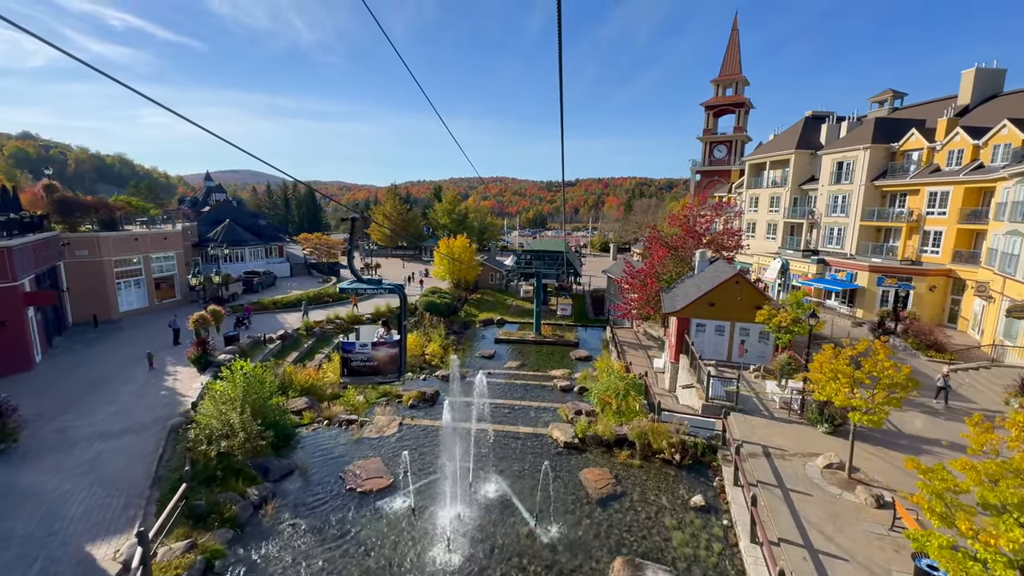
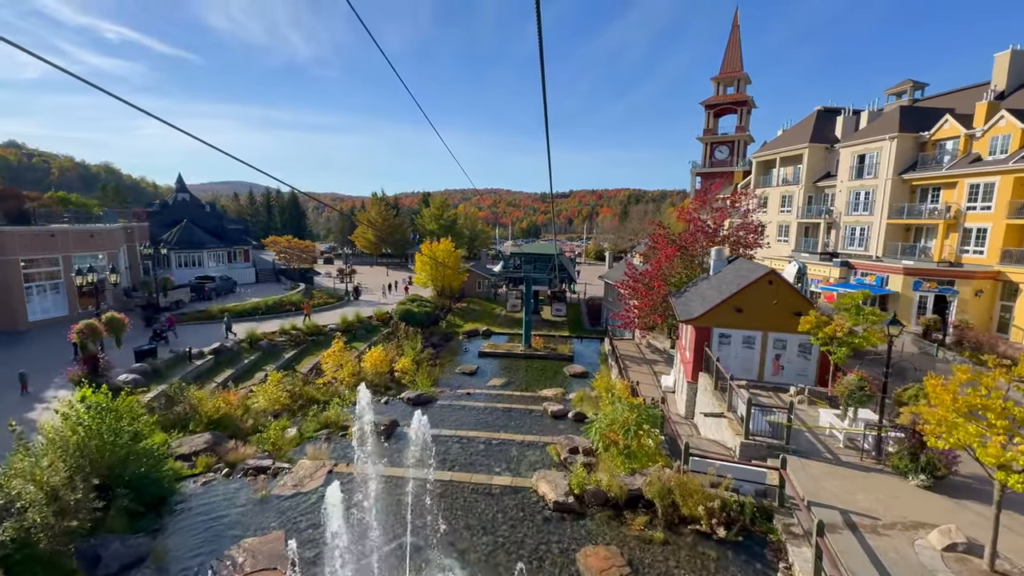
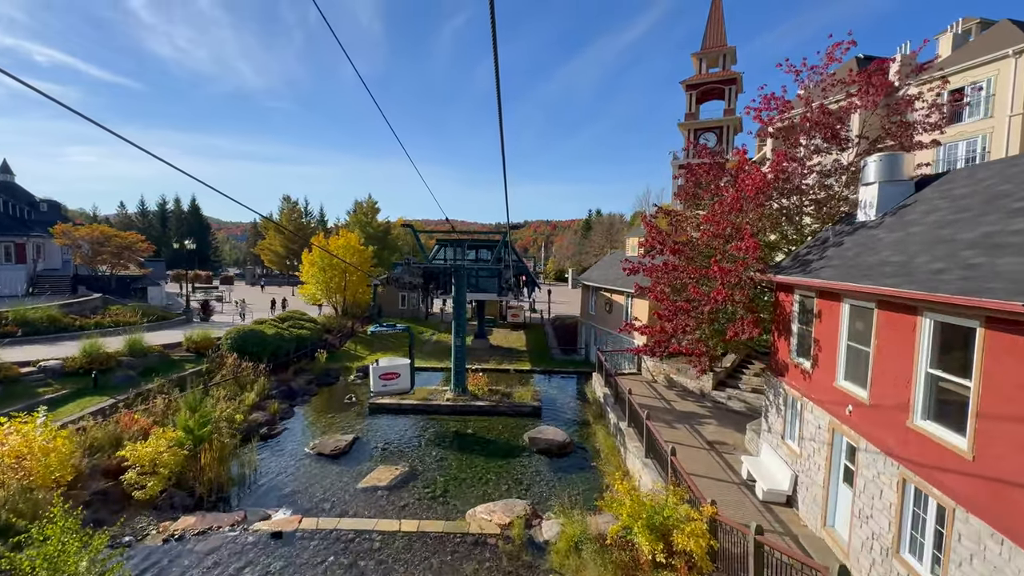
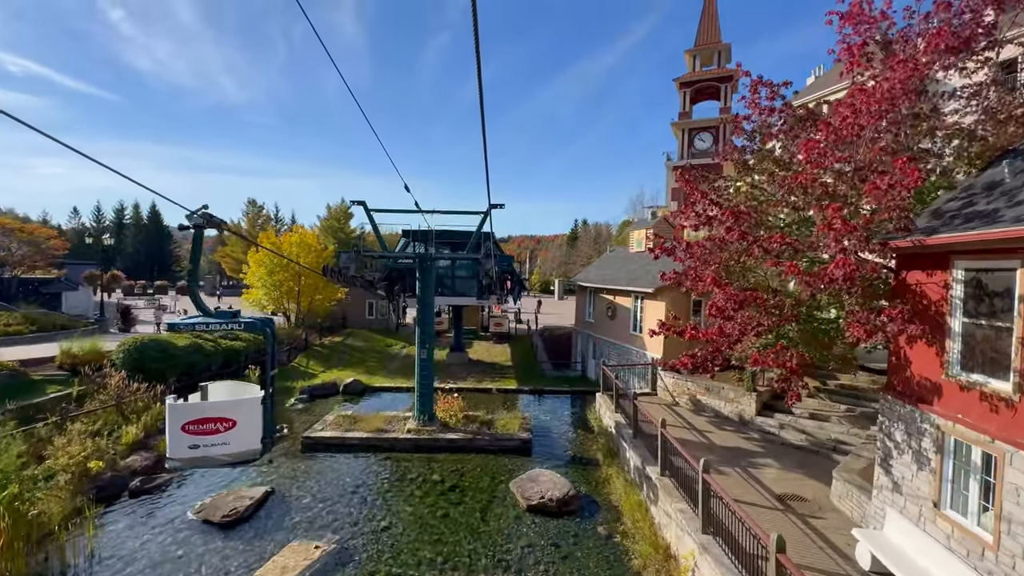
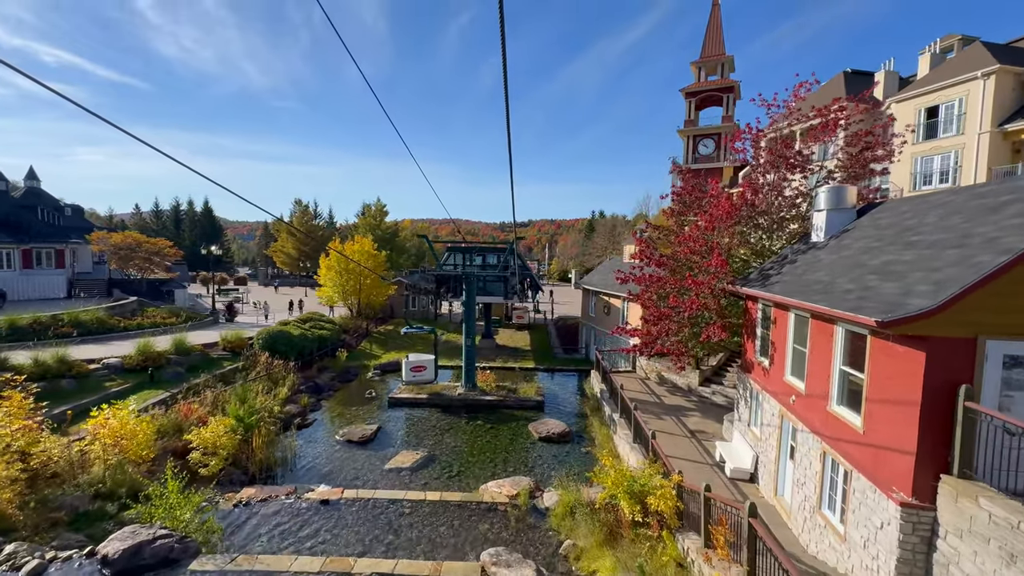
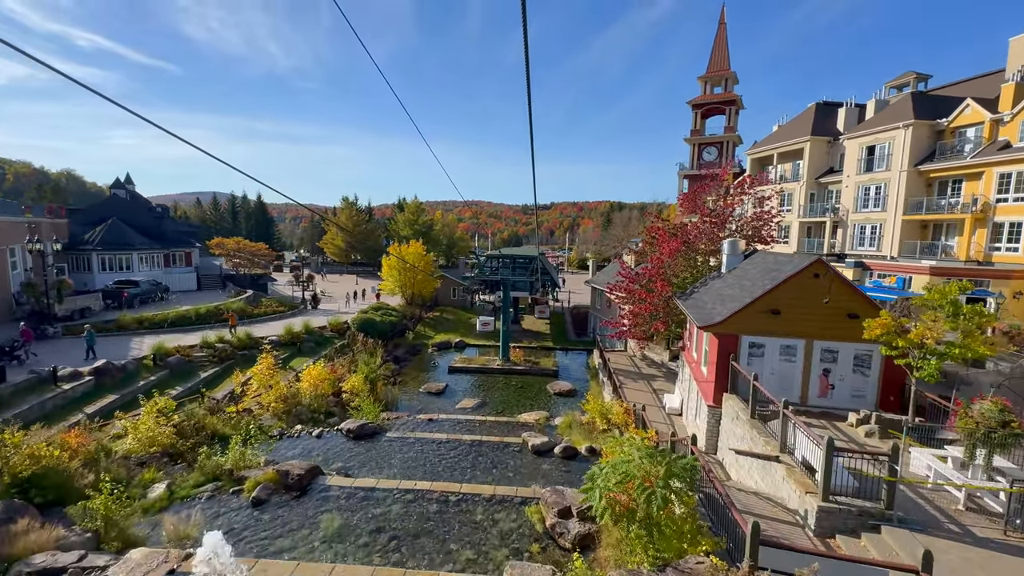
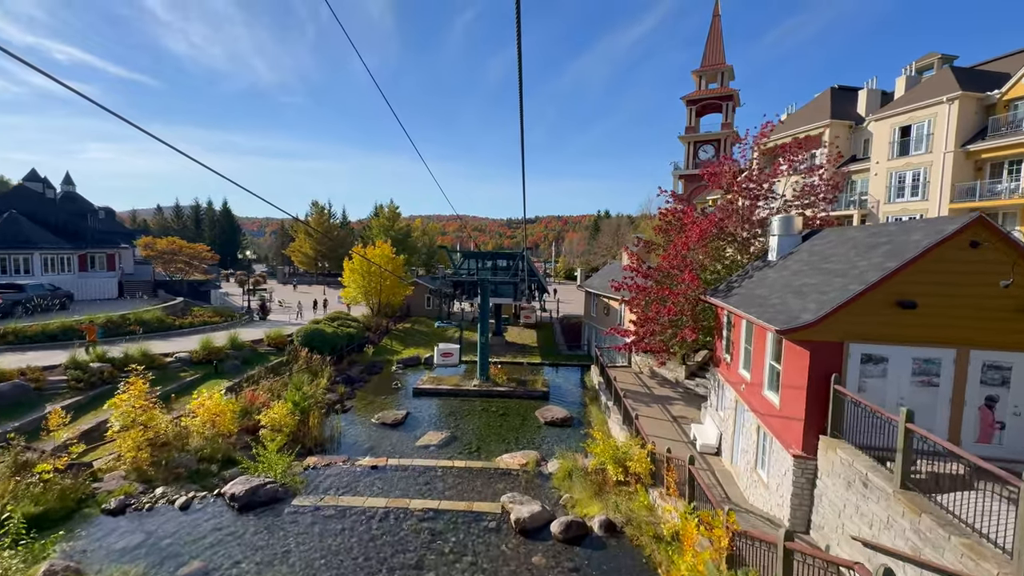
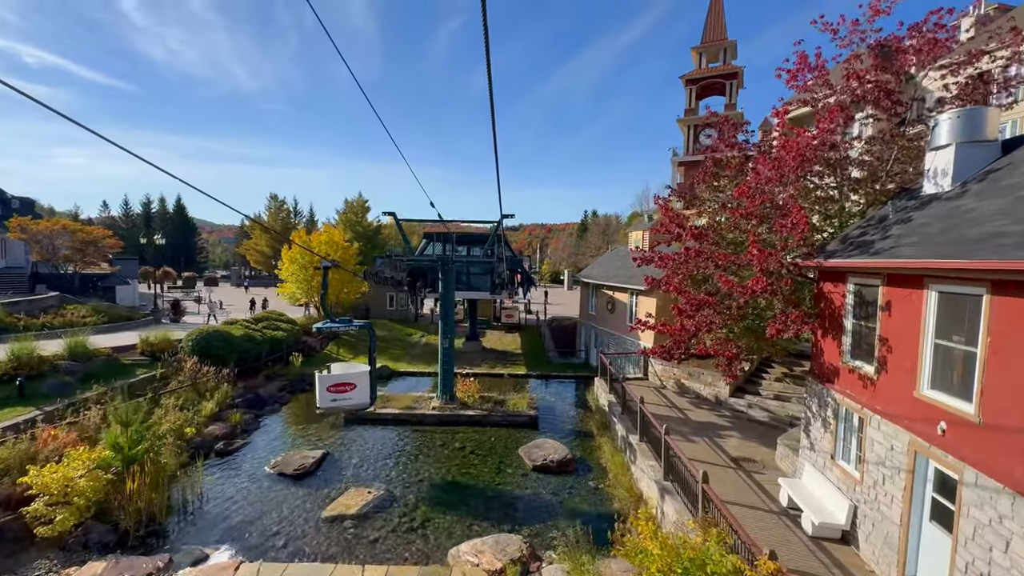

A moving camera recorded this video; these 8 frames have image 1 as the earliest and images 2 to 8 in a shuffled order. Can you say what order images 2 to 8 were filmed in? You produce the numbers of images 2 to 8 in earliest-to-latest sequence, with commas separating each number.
2, 6, 7, 5, 3, 8, 4
